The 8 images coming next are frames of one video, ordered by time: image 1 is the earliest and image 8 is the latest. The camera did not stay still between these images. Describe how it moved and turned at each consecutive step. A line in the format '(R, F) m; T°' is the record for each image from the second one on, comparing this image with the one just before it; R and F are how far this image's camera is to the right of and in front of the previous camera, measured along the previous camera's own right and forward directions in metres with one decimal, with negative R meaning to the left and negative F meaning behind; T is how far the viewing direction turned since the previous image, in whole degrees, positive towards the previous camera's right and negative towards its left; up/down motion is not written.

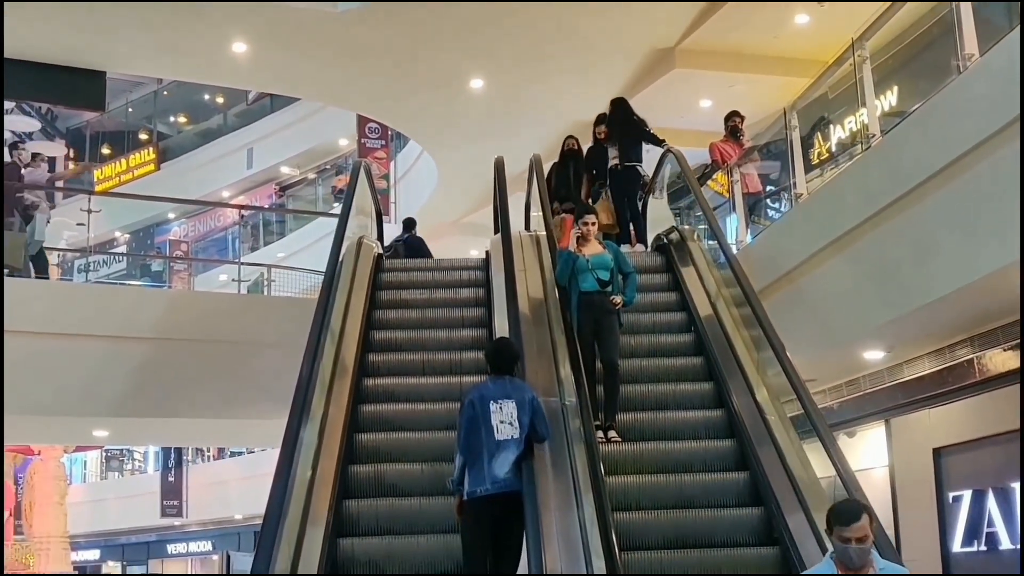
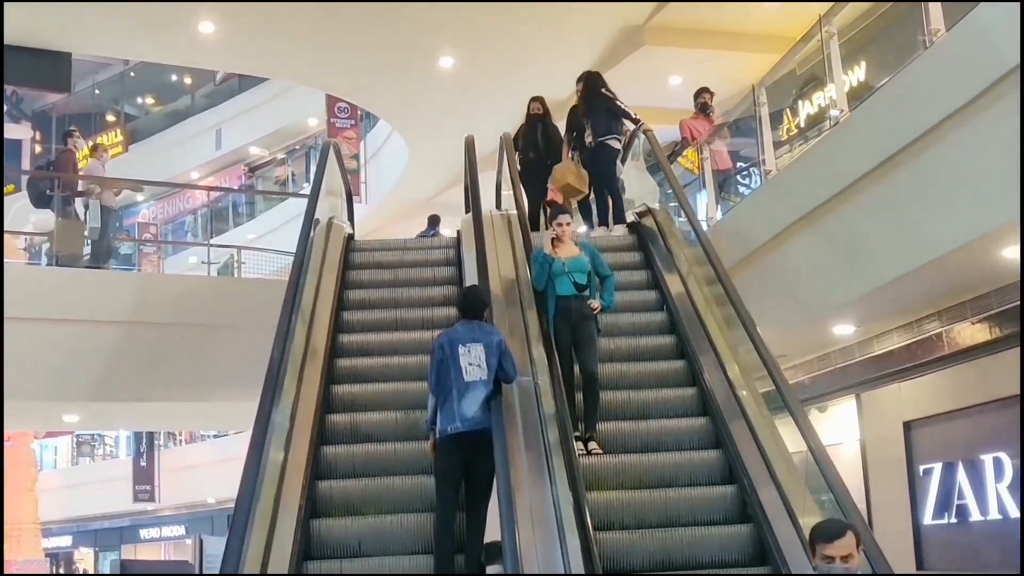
(+0.1, 0.0) m; +1°
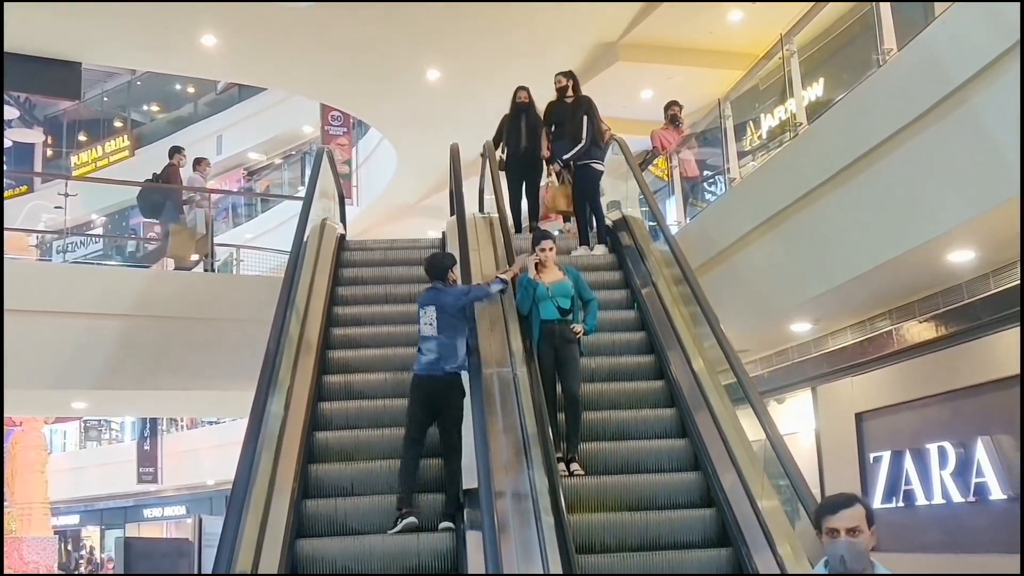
(+0.1, -0.4) m; 0°
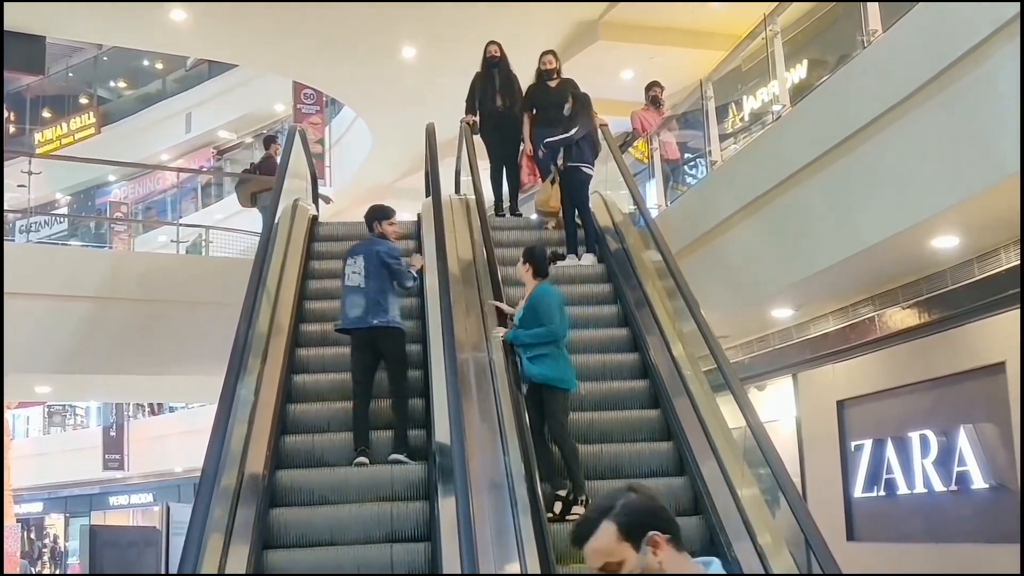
(+0.1, +0.1) m; +1°
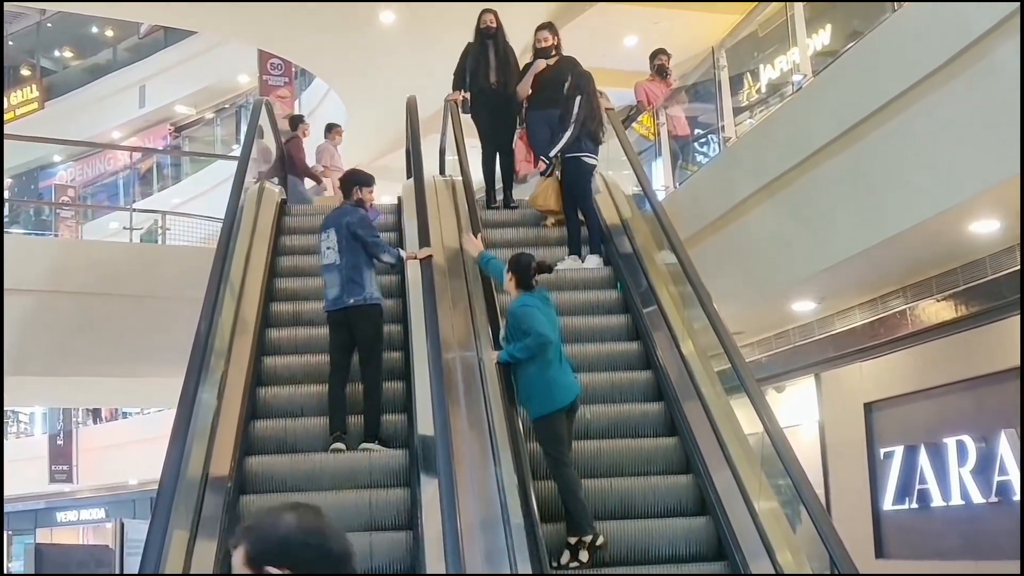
(0.0, +0.6) m; 0°
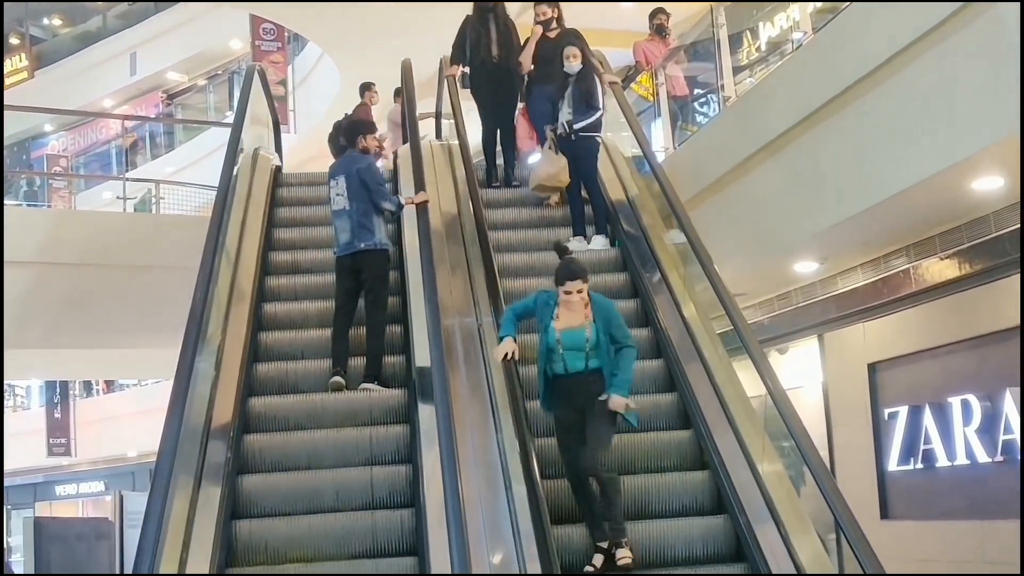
(0.0, +0.1) m; 0°
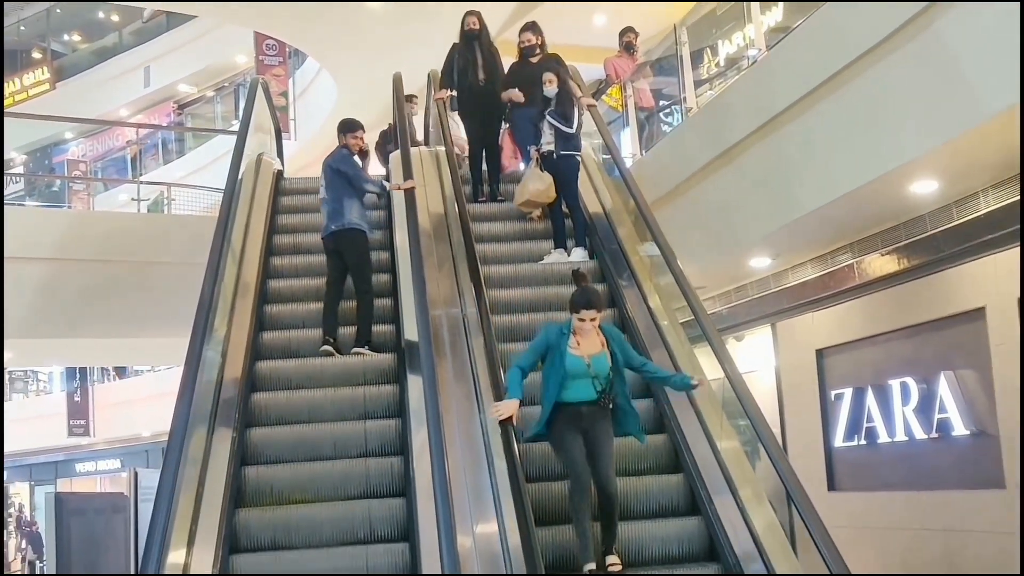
(0.0, -0.5) m; +1°
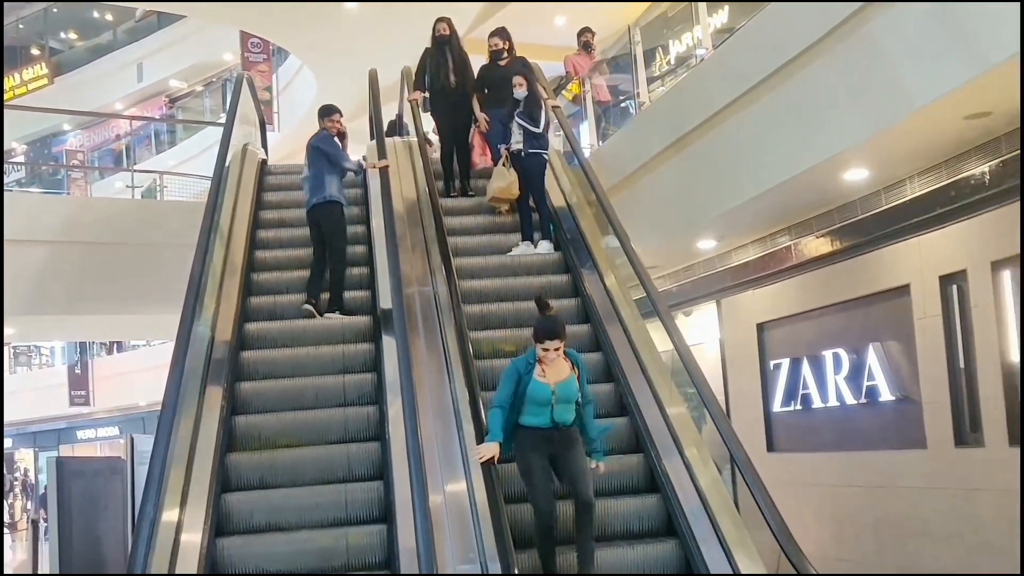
(+0.1, -0.5) m; +1°
